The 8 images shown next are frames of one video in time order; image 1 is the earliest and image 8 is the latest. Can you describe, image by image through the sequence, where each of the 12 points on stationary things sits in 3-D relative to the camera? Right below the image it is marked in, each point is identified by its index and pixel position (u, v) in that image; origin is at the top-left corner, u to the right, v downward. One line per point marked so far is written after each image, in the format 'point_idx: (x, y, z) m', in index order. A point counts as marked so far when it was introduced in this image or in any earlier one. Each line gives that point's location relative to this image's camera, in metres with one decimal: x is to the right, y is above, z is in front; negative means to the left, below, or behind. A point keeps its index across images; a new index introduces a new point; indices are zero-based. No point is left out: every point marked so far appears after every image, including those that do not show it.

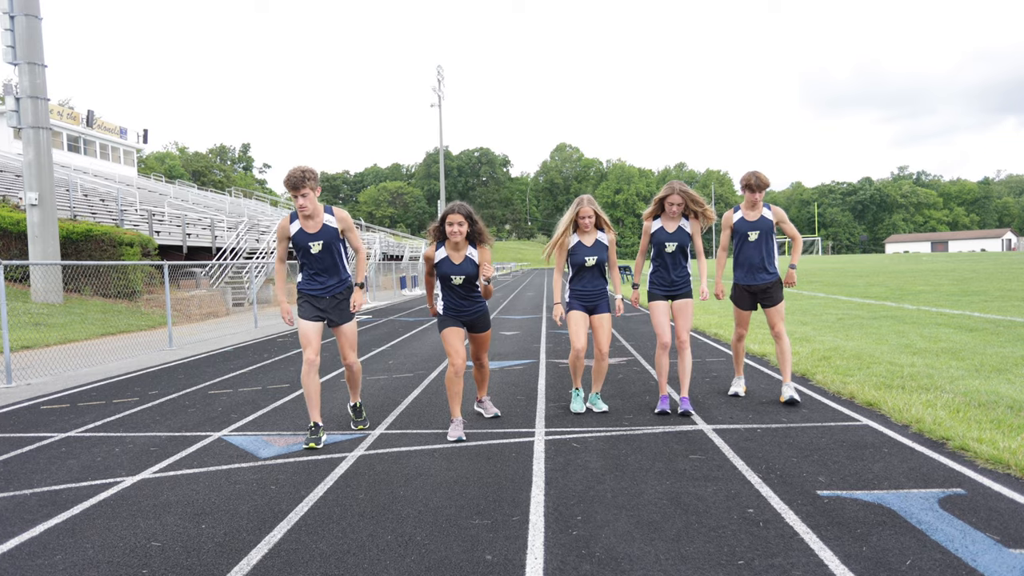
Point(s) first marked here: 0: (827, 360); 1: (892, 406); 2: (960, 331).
0: (+3.2, -0.7, +7.4) m
1: (+2.7, -0.8, +5.1) m
2: (+5.8, -0.6, +9.4) m
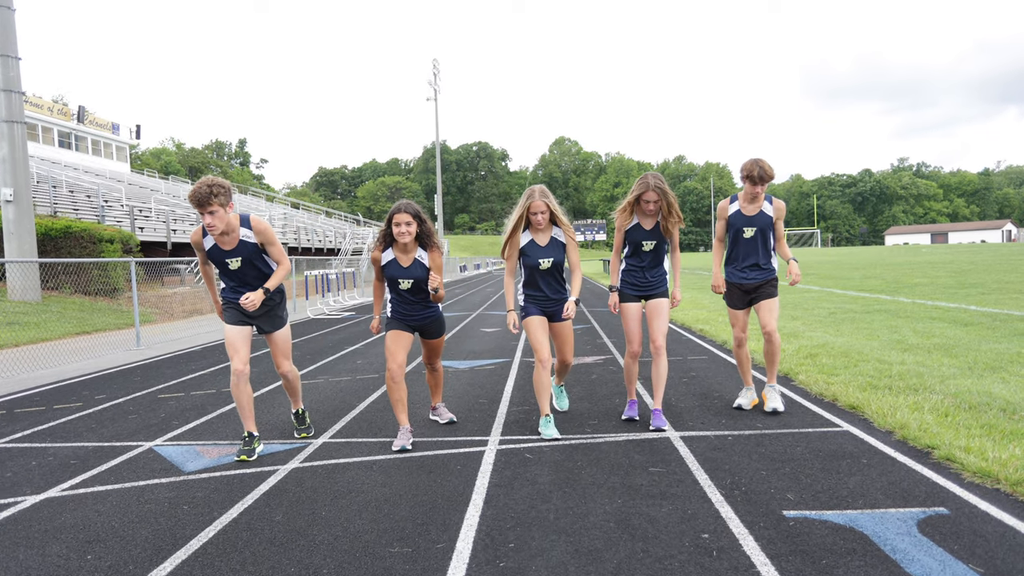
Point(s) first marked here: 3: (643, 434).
0: (+2.9, -0.7, +7.0) m
1: (+2.4, -0.8, +4.8) m
2: (+5.5, -0.5, +9.1) m
3: (+0.8, -0.9, +4.5) m
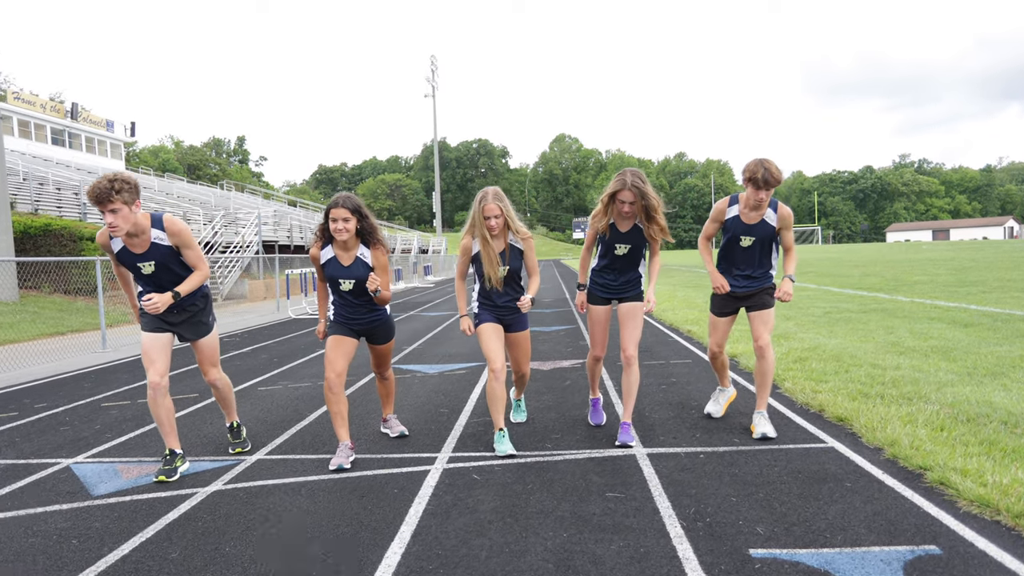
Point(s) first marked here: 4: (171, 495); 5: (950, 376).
0: (+2.6, -0.7, +6.6) m
1: (+2.1, -0.8, +4.3) m
2: (+5.2, -0.5, +8.6) m
3: (+0.5, -0.9, +4.1) m
4: (-1.7, -1.0, +3.6) m
5: (+3.5, -0.7, +5.8) m
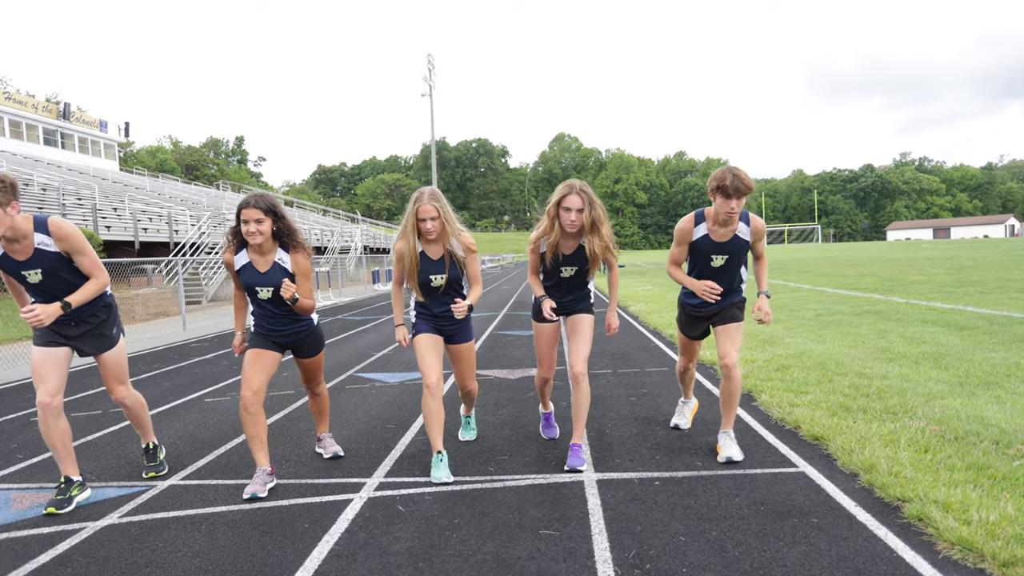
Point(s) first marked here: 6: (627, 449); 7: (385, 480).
0: (+2.3, -0.7, +6.2) m
1: (+1.8, -0.8, +3.9) m
2: (+4.9, -0.5, +8.2) m
3: (+0.2, -1.0, +3.7) m
4: (-2.0, -1.1, +3.2) m
5: (+3.2, -0.7, +5.4) m
6: (+0.7, -0.9, +4.2) m
7: (-0.7, -1.0, +3.8) m
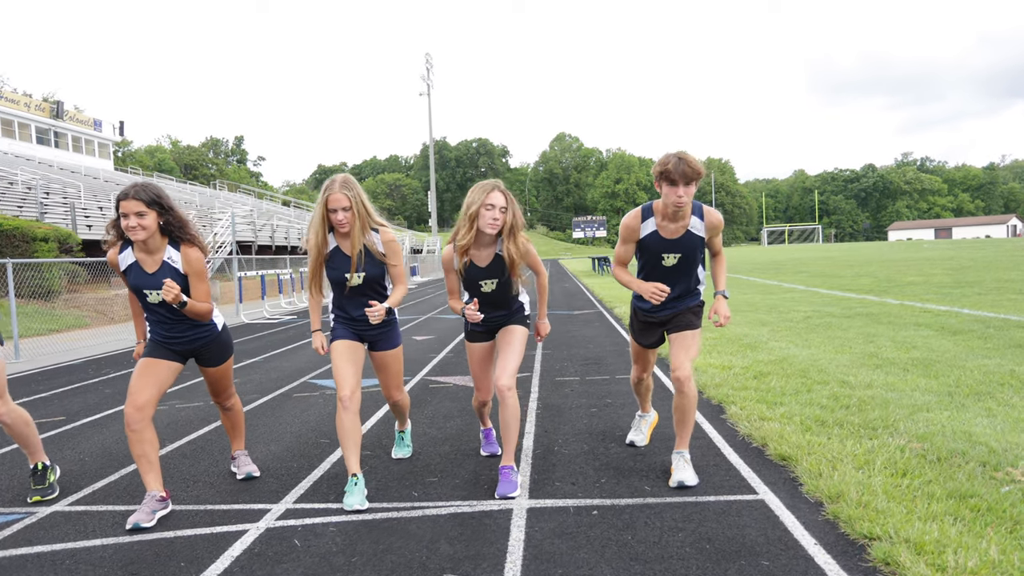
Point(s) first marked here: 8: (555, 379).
0: (+2.0, -0.7, +5.8) m
1: (+1.4, -0.9, +3.5) m
2: (+4.6, -0.5, +7.8) m
3: (-0.1, -1.0, +3.3) m
4: (-2.4, -1.1, +2.8) m
5: (+2.9, -0.7, +5.0) m
6: (+0.3, -0.9, +3.7) m
7: (-1.0, -1.0, +3.4) m
8: (+0.4, -0.8, +6.3) m
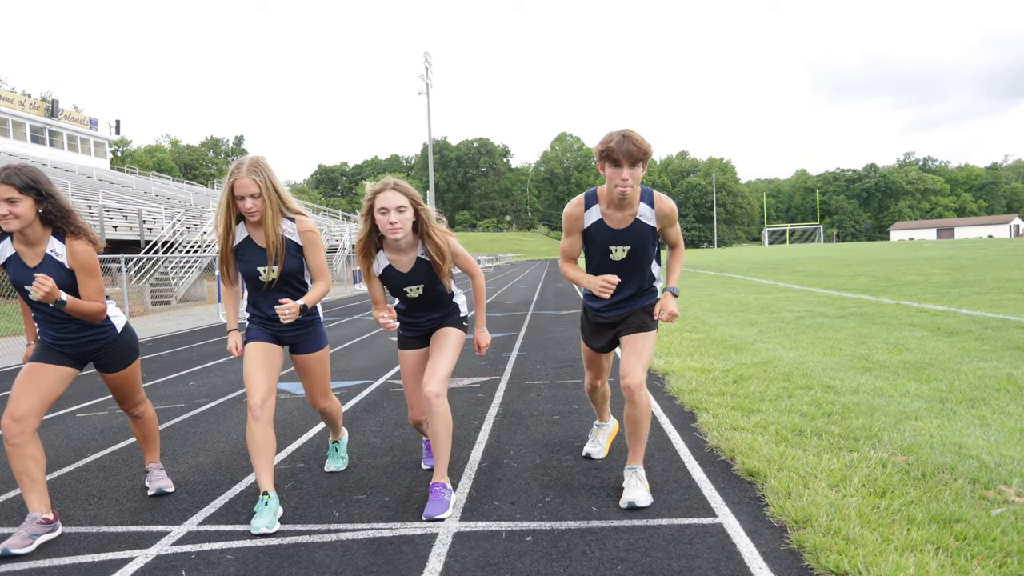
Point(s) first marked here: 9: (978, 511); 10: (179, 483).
0: (+1.7, -0.7, +5.4) m
1: (+1.1, -0.8, +3.1) m
2: (+4.3, -0.5, +7.4) m
3: (-0.4, -1.0, +2.9) m
4: (-2.7, -1.1, +2.5) m
5: (+2.6, -0.7, +4.6) m
6: (0.0, -0.9, +3.4) m
7: (-1.3, -1.0, +3.0) m
8: (+0.1, -0.8, +5.9) m
9: (+1.8, -0.8, +2.8) m
10: (-1.6, -1.0, +3.6) m
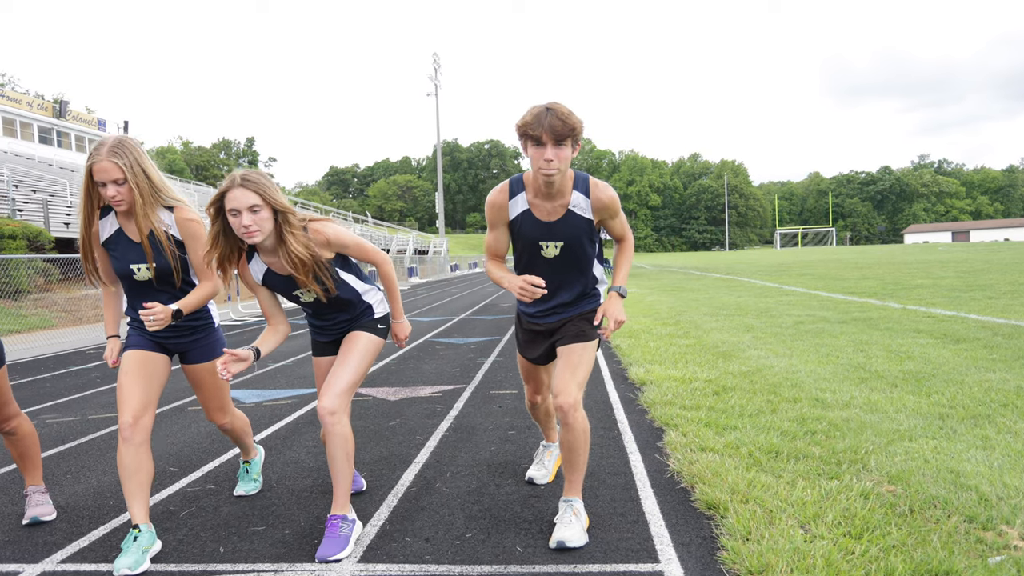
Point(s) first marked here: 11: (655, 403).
0: (+1.4, -0.7, +4.9) m
1: (+0.8, -0.8, +2.7) m
2: (+4.1, -0.5, +6.9) m
3: (-0.7, -1.0, +2.5) m
4: (-3.0, -1.1, +2.1) m
5: (+2.3, -0.8, +4.1) m
6: (-0.3, -0.9, +2.9) m
7: (-1.6, -1.0, +2.6) m
8: (-0.2, -0.8, +5.5) m
9: (+1.5, -0.9, +2.3) m
10: (-1.9, -1.0, +3.2) m
11: (+0.9, -0.8, +4.8) m
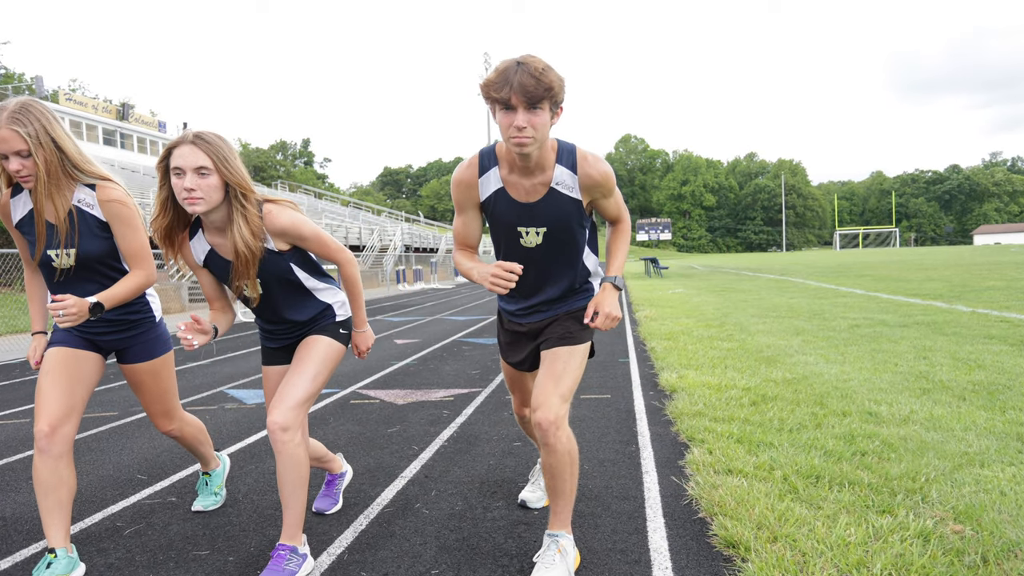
0: (+1.5, -0.7, +4.4) m
1: (+0.7, -0.8, +2.2) m
2: (+4.3, -0.5, +6.2) m
3: (-0.8, -0.9, +2.1) m
4: (-3.1, -1.0, +1.8) m
5: (+2.3, -0.7, +3.5) m
6: (-0.4, -0.9, +2.5) m
7: (-1.7, -0.9, +2.2) m
8: (-0.1, -0.8, +5.0) m
9: (+1.3, -0.8, +1.8) m
10: (-2.0, -0.9, +2.9) m
11: (+1.0, -0.7, +4.2) m
